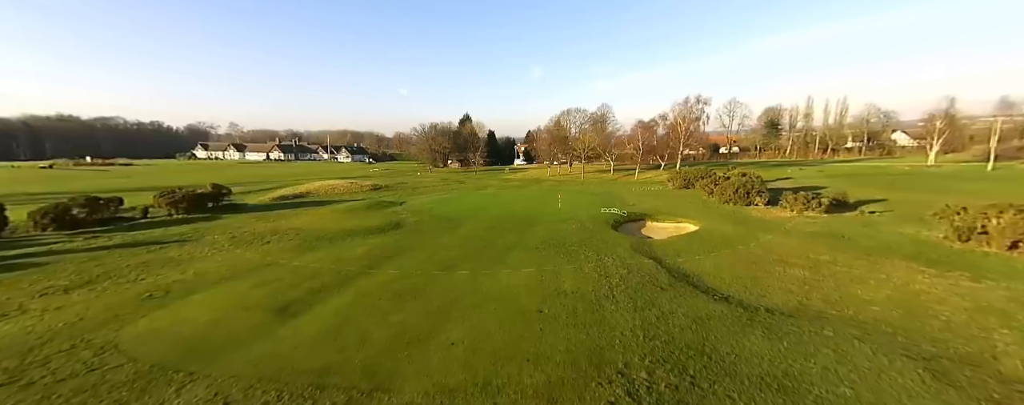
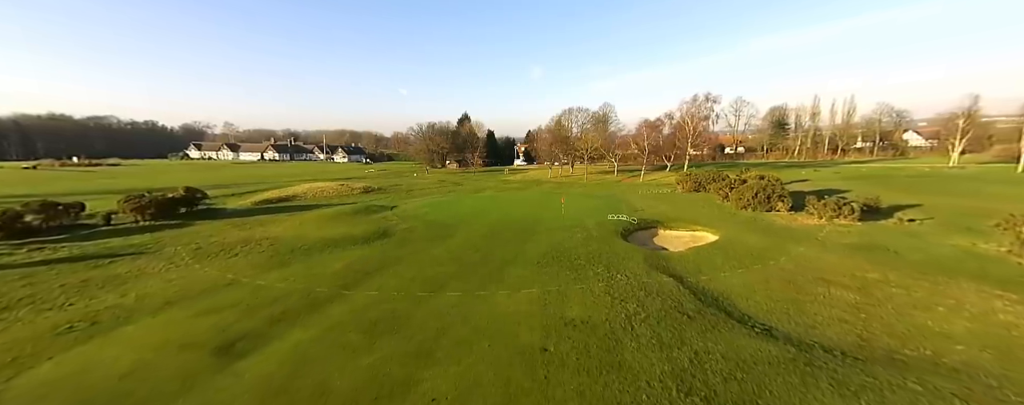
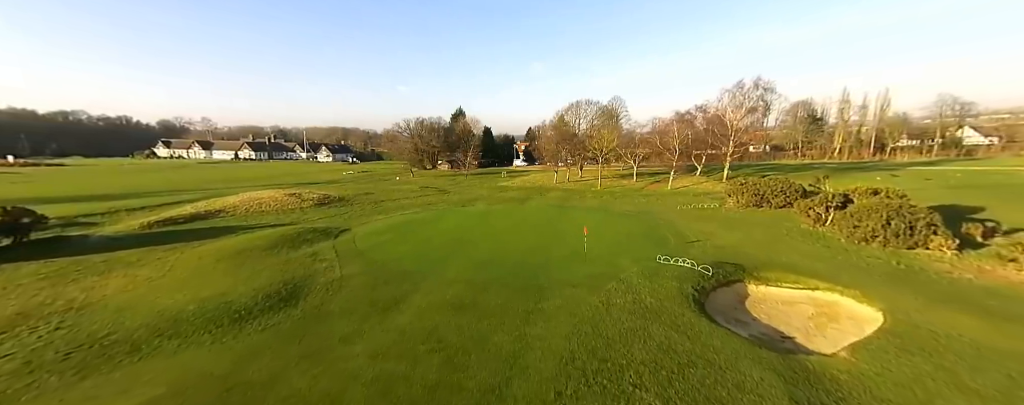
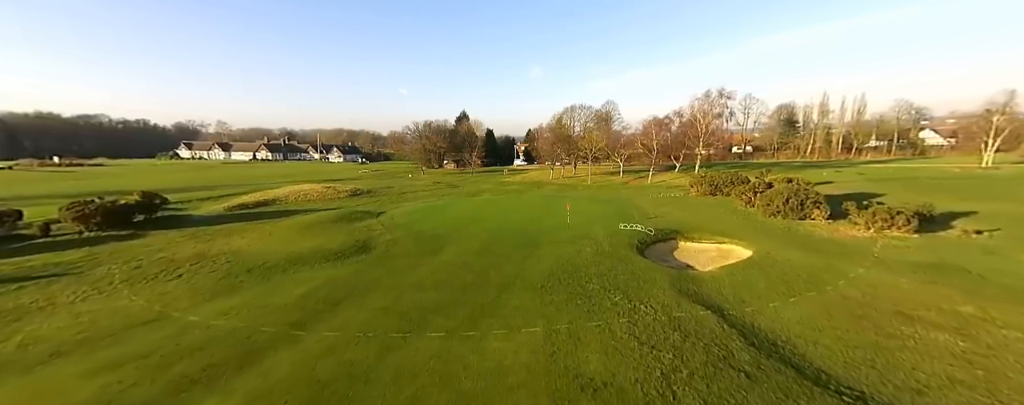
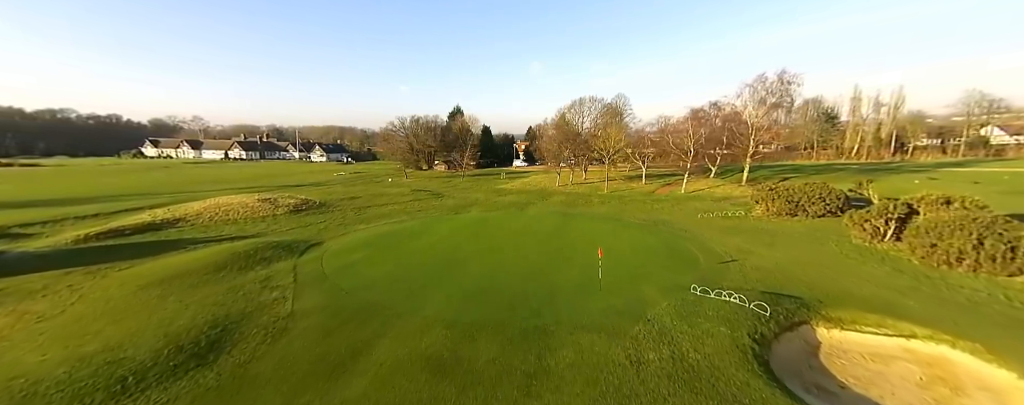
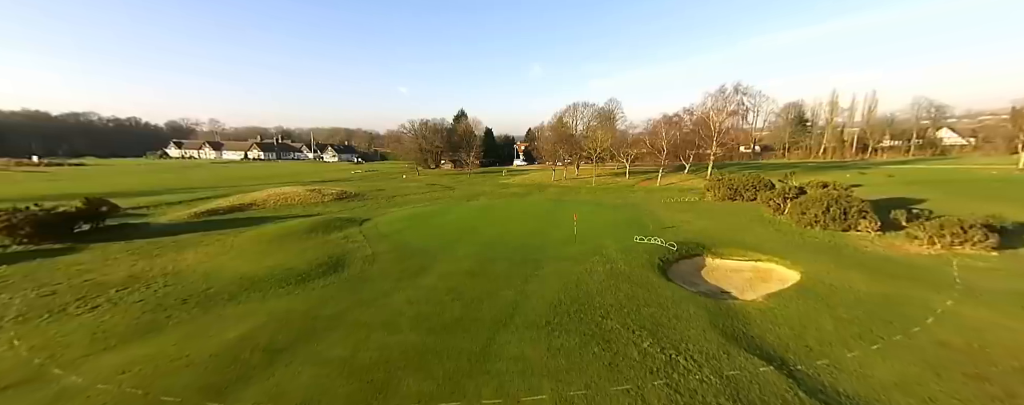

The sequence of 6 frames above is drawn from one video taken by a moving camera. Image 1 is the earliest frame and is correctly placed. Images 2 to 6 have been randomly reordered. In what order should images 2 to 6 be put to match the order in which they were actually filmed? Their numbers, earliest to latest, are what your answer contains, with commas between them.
2, 4, 6, 3, 5
